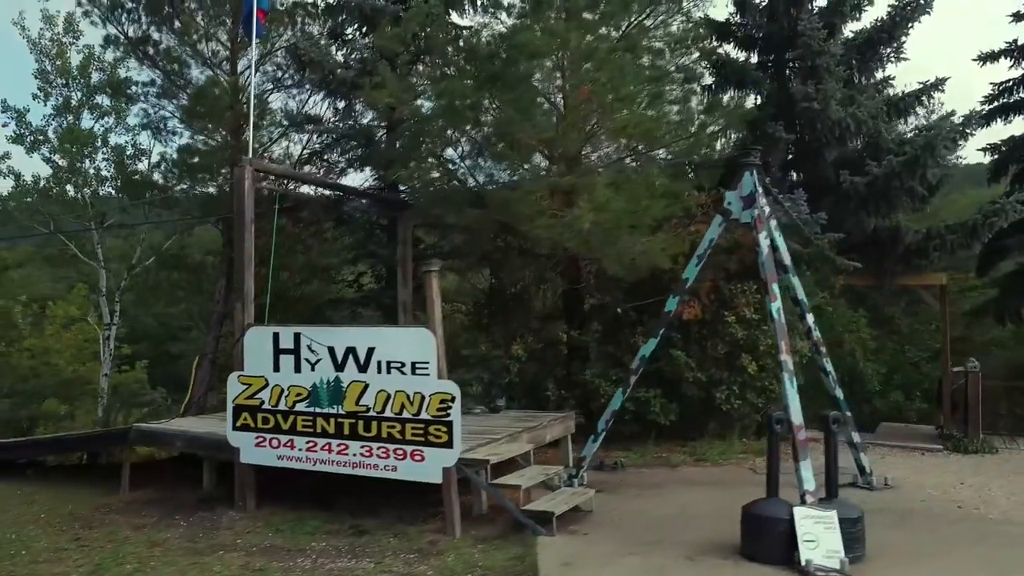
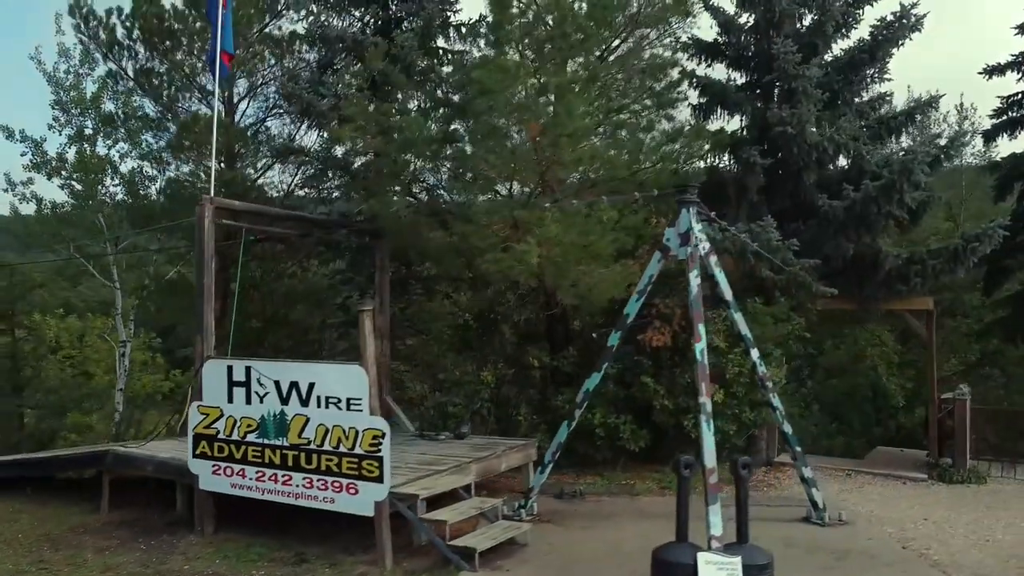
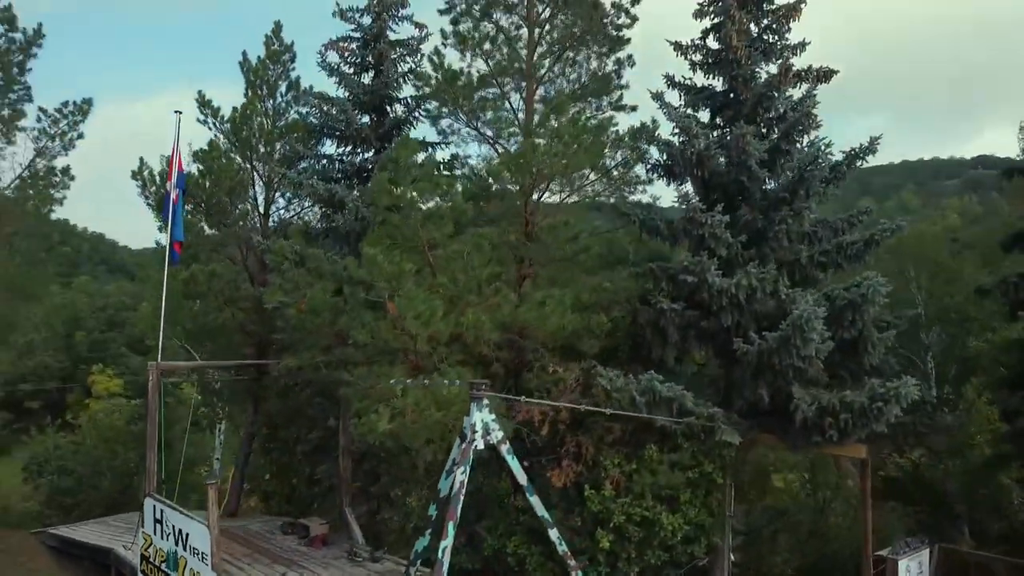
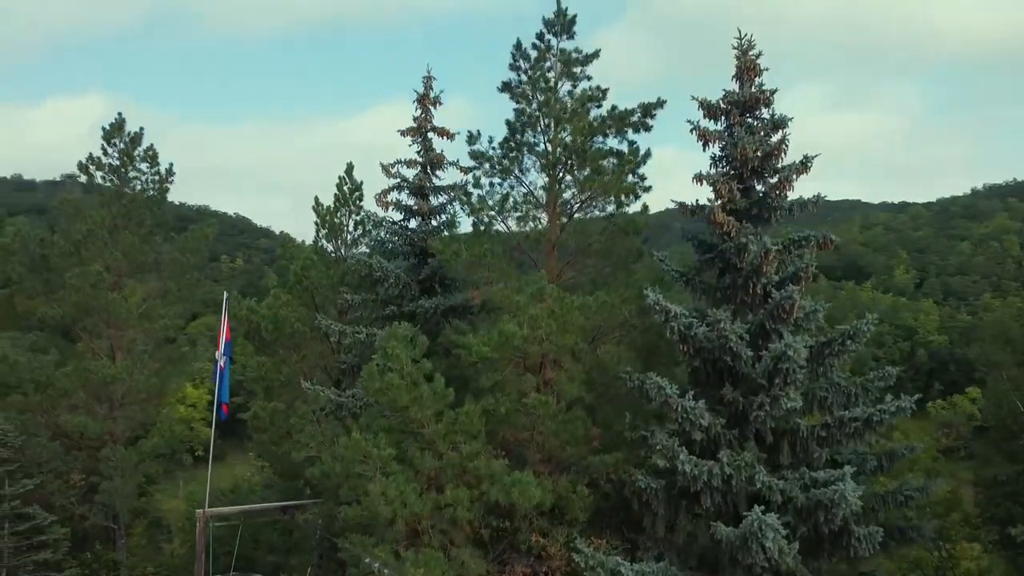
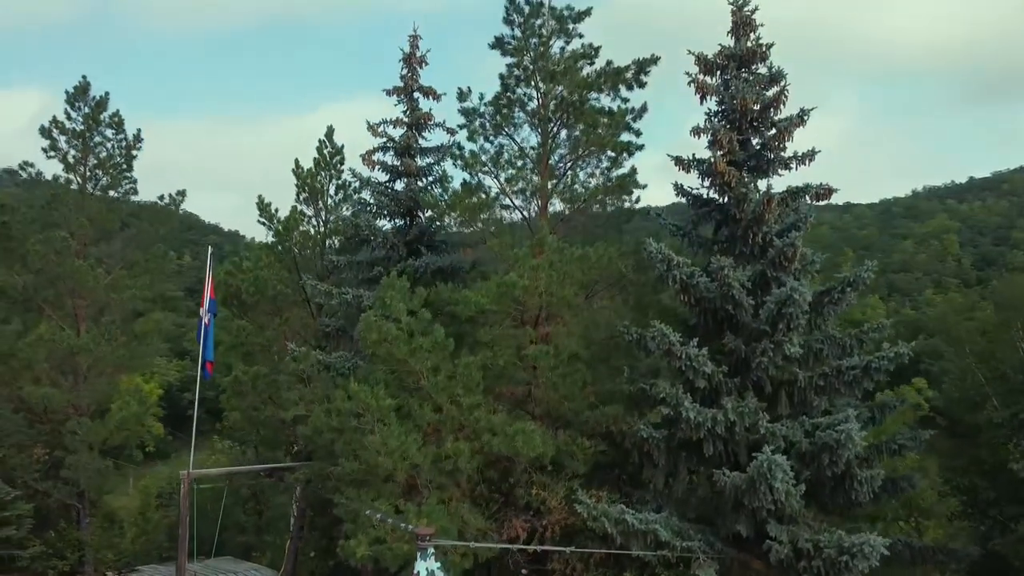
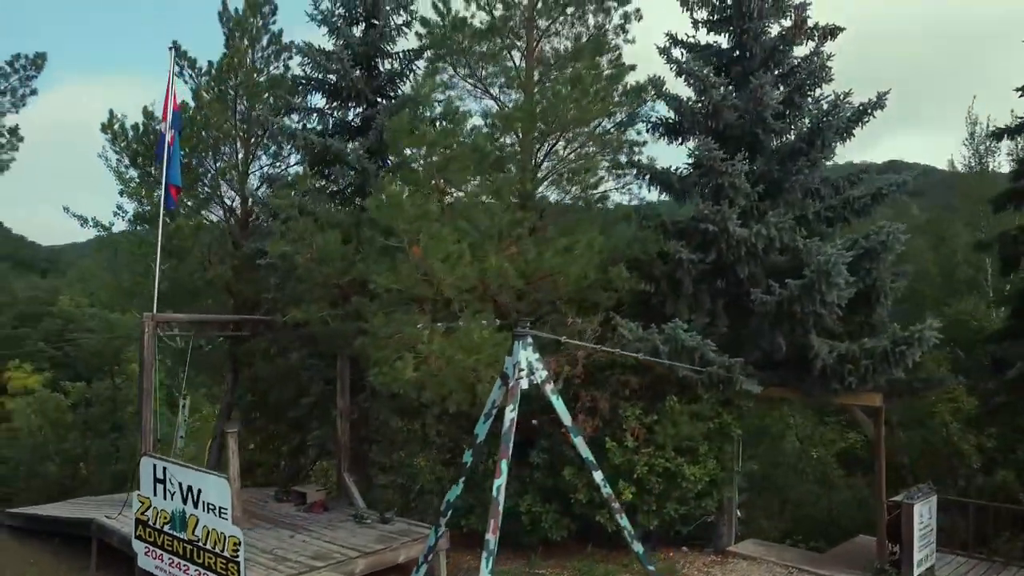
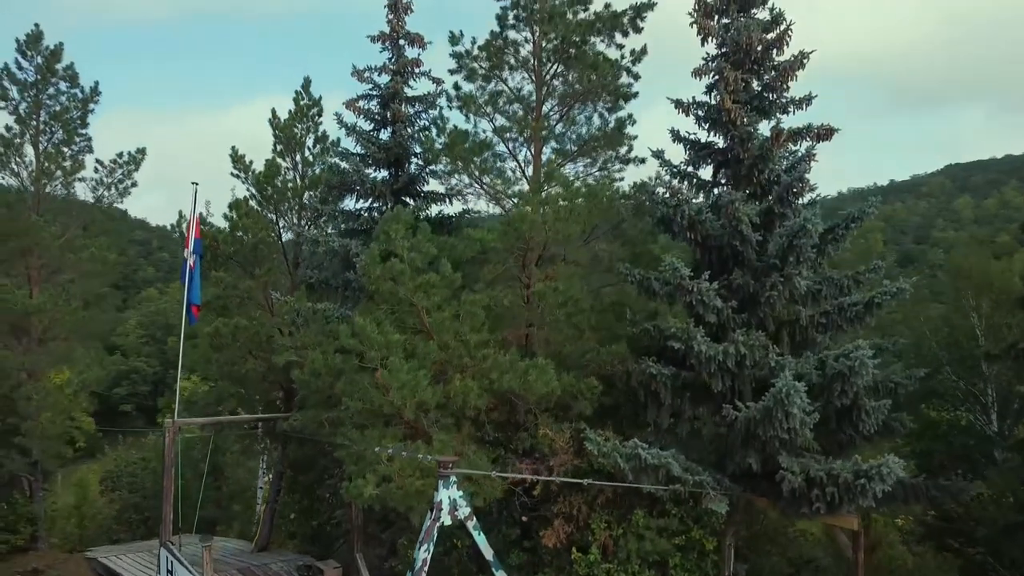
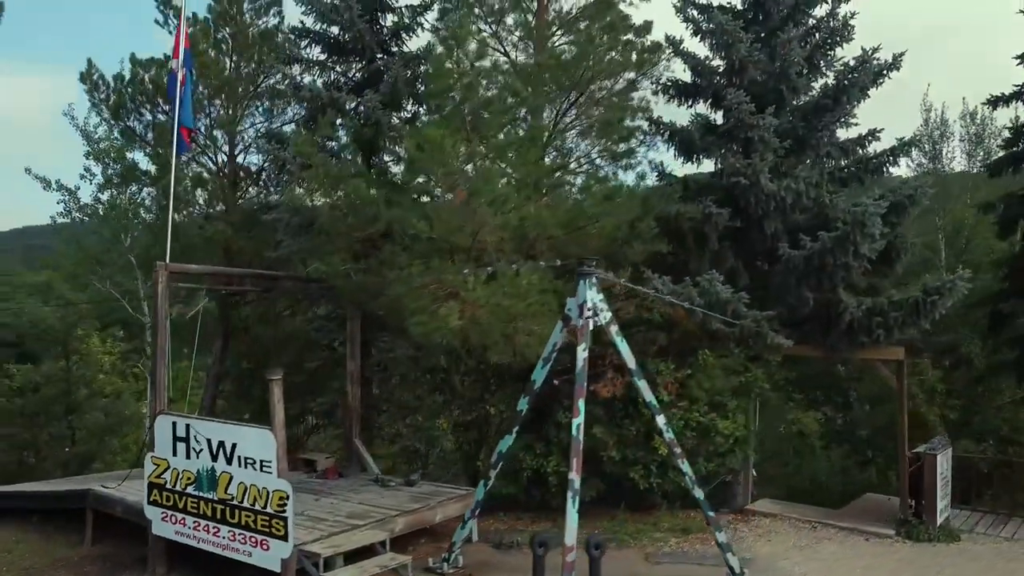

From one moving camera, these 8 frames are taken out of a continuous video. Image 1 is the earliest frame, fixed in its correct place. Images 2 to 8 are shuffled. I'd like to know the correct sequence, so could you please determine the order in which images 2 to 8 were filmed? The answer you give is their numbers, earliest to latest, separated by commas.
2, 8, 6, 3, 7, 5, 4
